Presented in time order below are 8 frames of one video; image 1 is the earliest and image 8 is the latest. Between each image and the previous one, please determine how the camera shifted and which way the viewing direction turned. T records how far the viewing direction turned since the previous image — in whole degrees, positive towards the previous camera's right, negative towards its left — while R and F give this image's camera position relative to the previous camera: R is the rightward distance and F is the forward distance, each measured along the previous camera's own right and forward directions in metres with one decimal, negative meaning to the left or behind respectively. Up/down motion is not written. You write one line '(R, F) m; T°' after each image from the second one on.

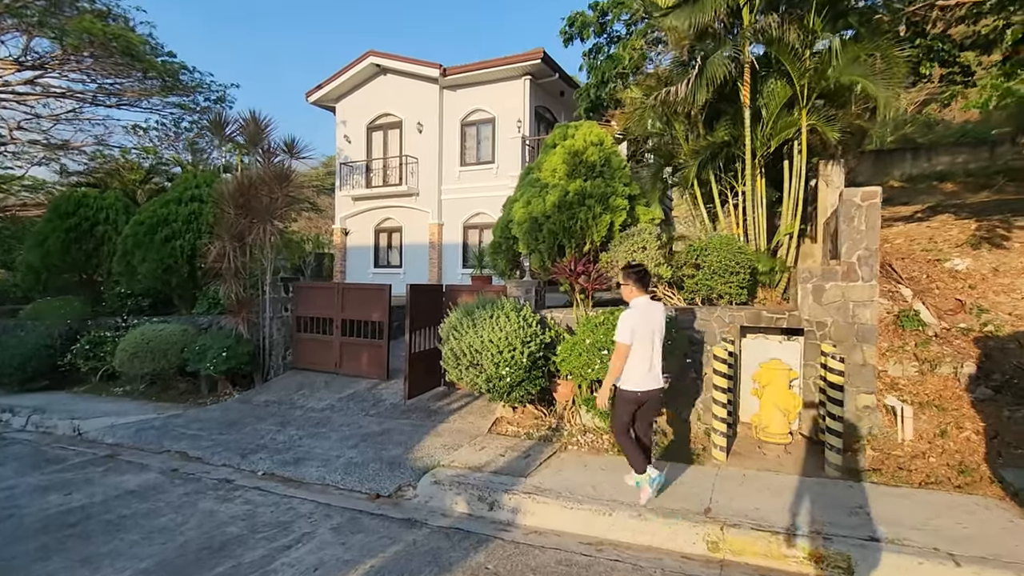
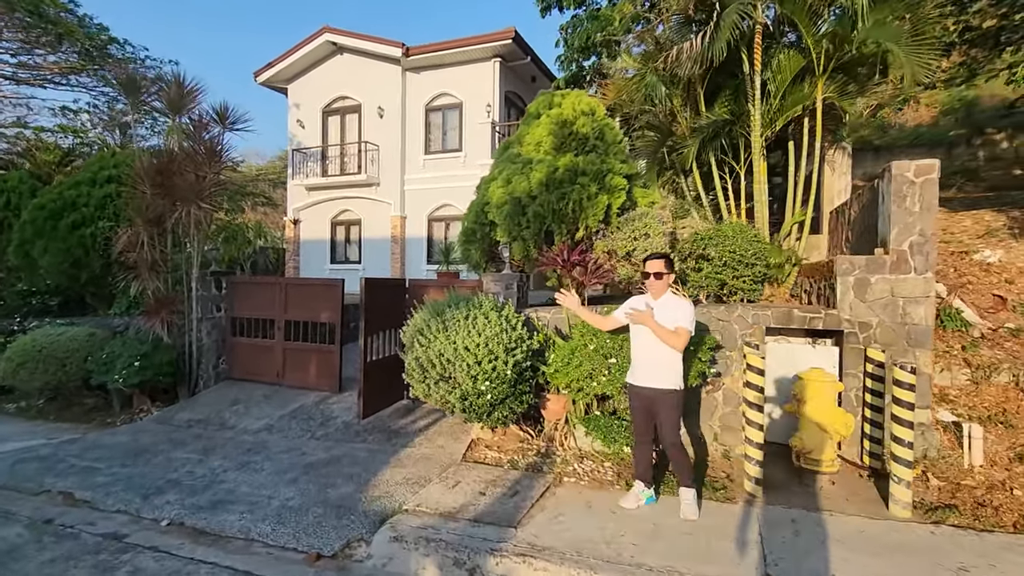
(-0.2, +1.3) m; +4°
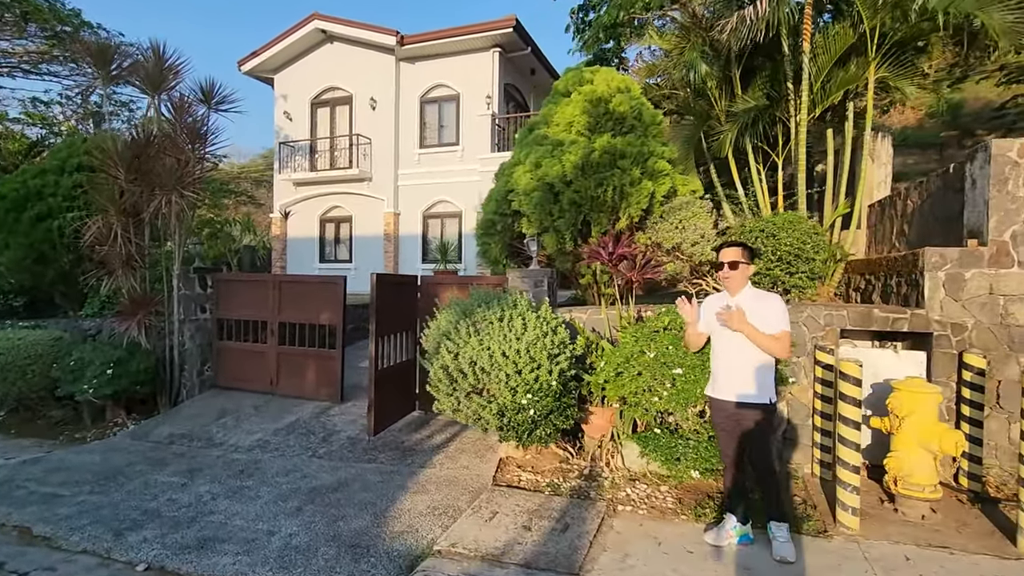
(-0.5, +0.8) m; +2°
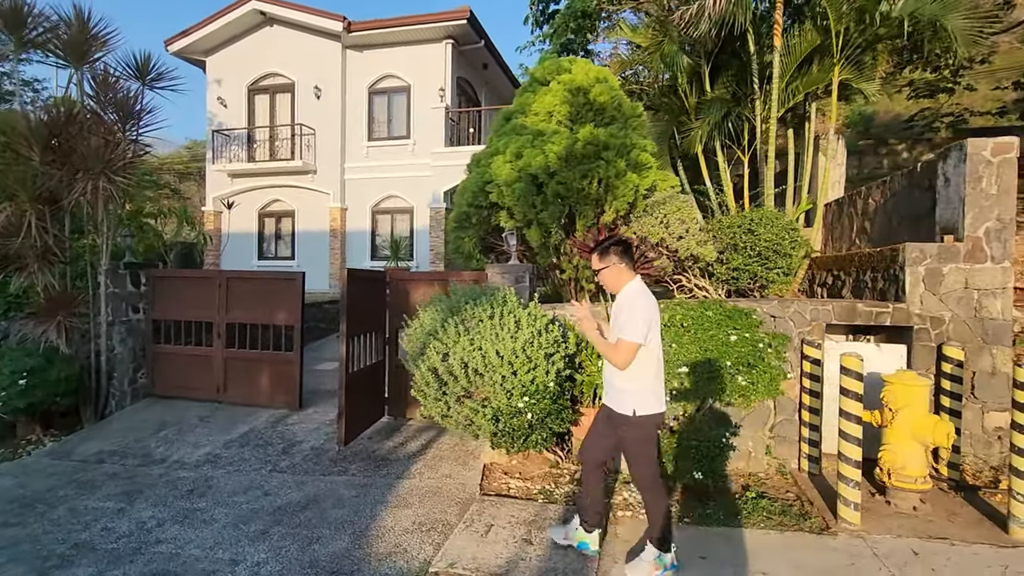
(-0.4, +0.3) m; +6°
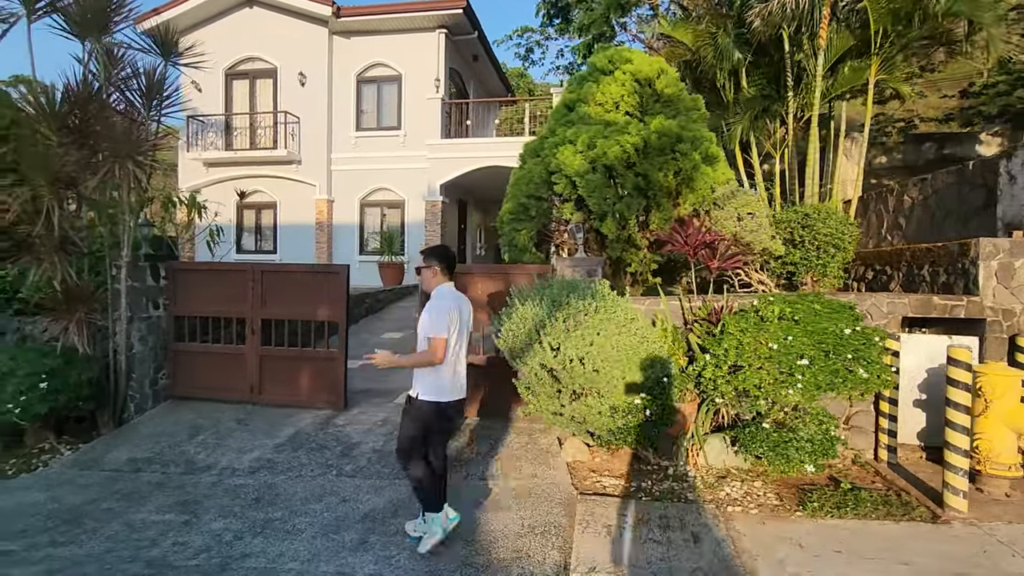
(-1.1, +0.2) m; +5°
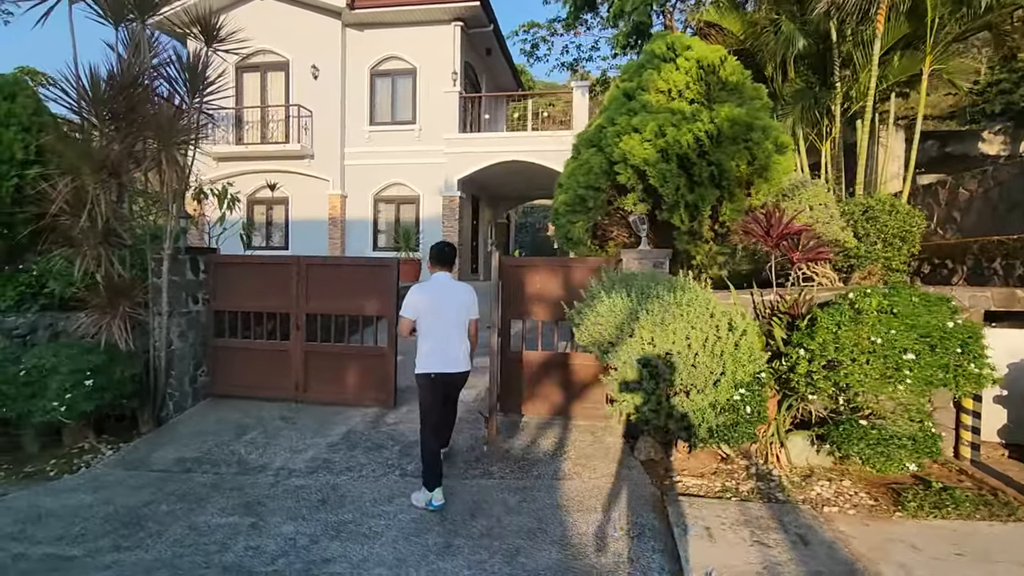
(-0.7, +0.2) m; +1°
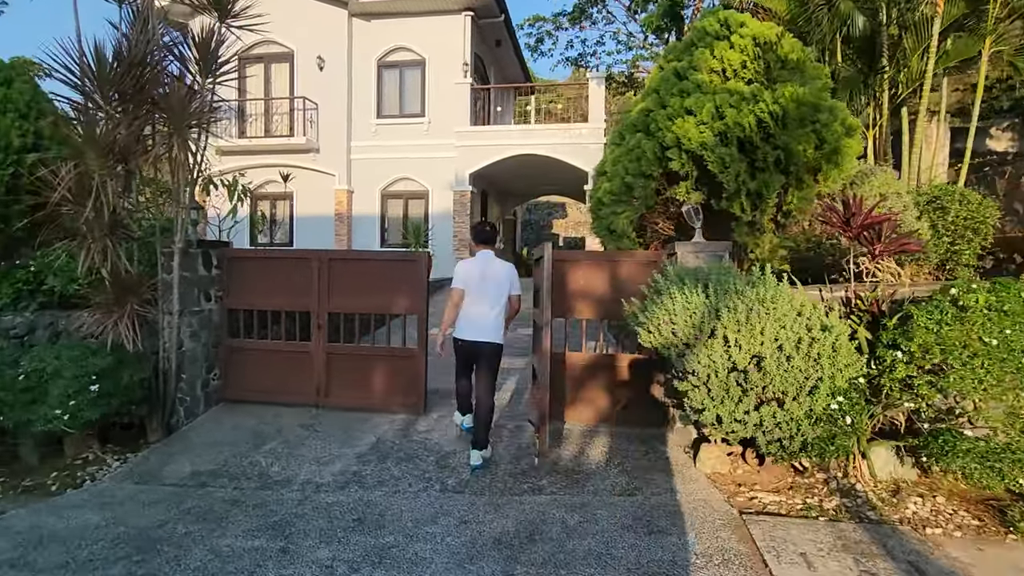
(-0.4, +0.5) m; 0°
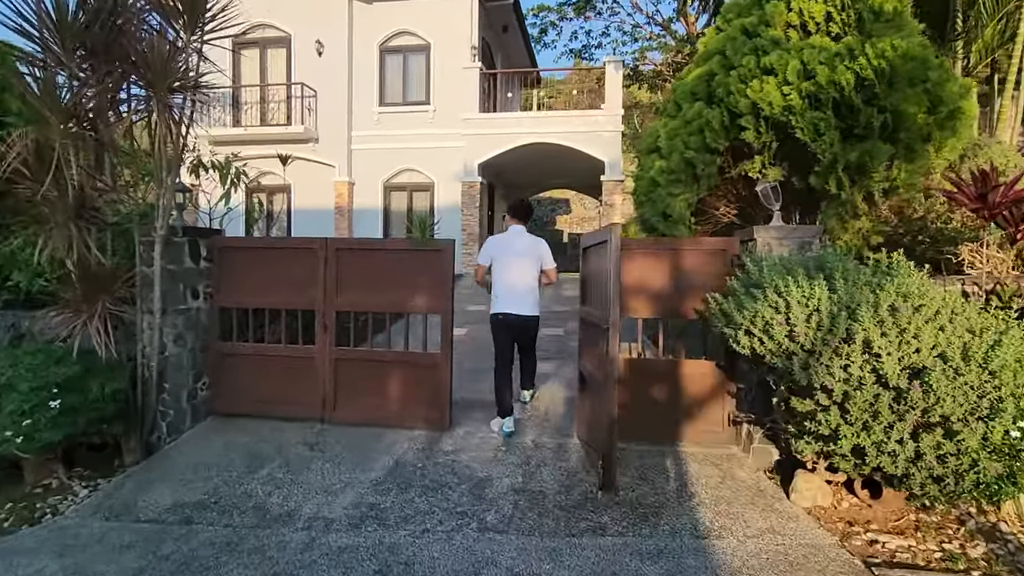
(-0.4, +0.8) m; 0°
